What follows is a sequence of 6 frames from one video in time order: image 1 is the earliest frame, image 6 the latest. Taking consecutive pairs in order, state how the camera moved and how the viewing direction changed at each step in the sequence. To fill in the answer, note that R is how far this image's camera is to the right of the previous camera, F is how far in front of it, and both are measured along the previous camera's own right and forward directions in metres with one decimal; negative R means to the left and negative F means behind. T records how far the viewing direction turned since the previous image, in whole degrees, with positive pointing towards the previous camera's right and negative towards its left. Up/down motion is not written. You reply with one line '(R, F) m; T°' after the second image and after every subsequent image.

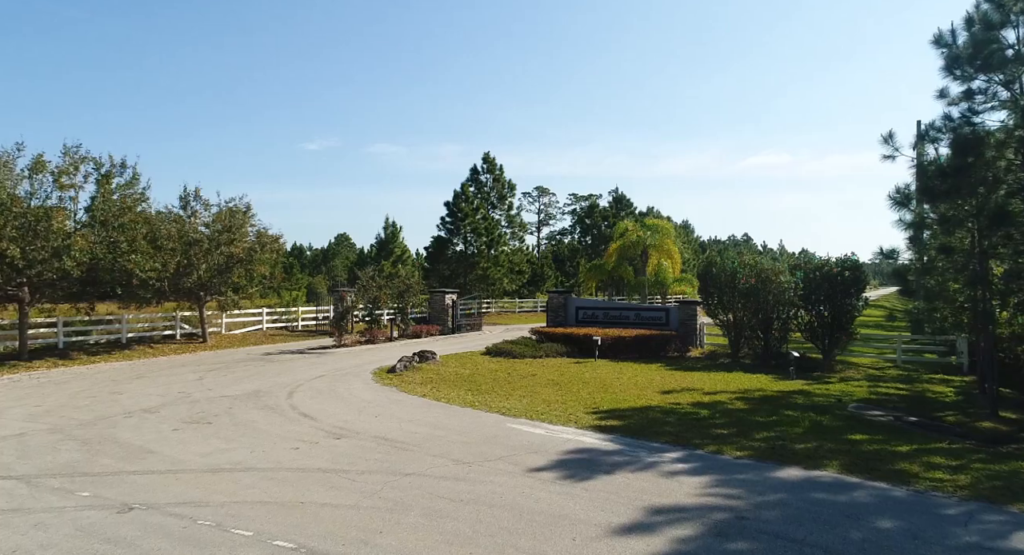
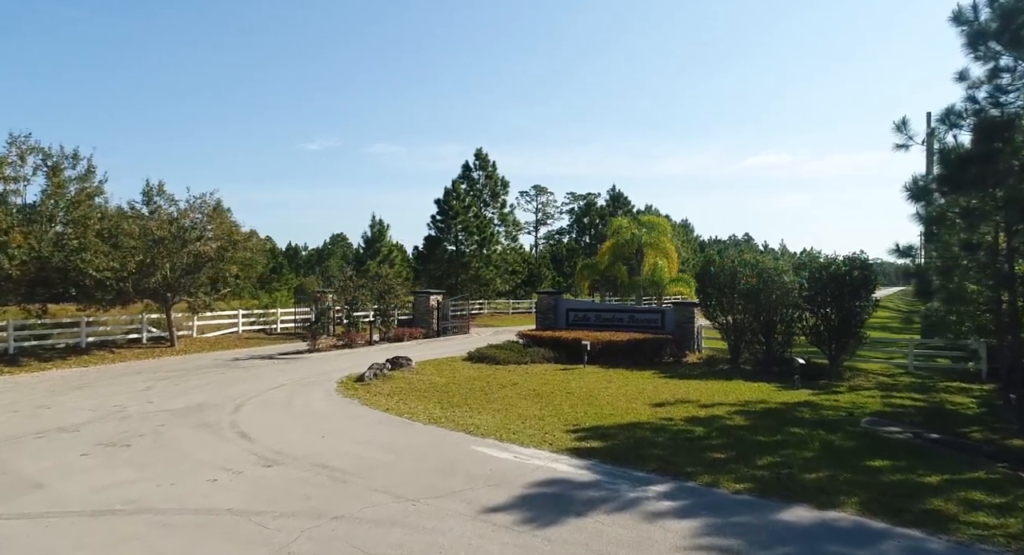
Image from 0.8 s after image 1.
(+0.4, +1.1) m; 0°
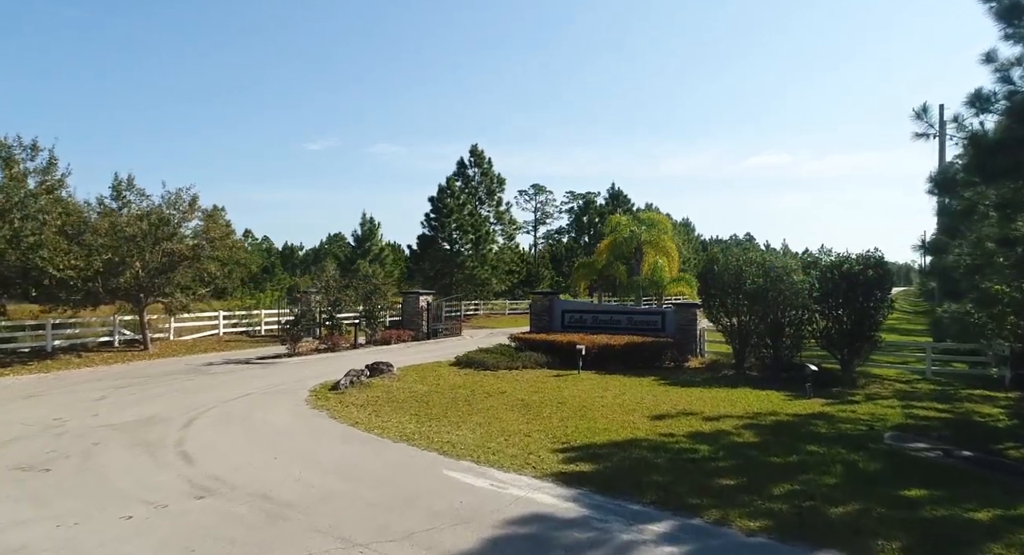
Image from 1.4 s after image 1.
(+0.2, +1.0) m; 0°
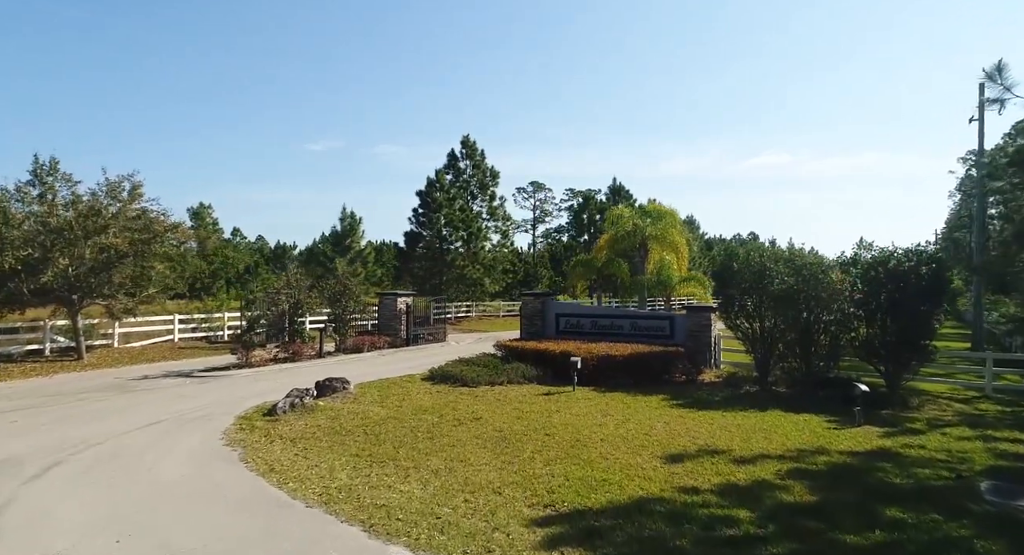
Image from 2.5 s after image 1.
(+0.3, +2.2) m; 0°
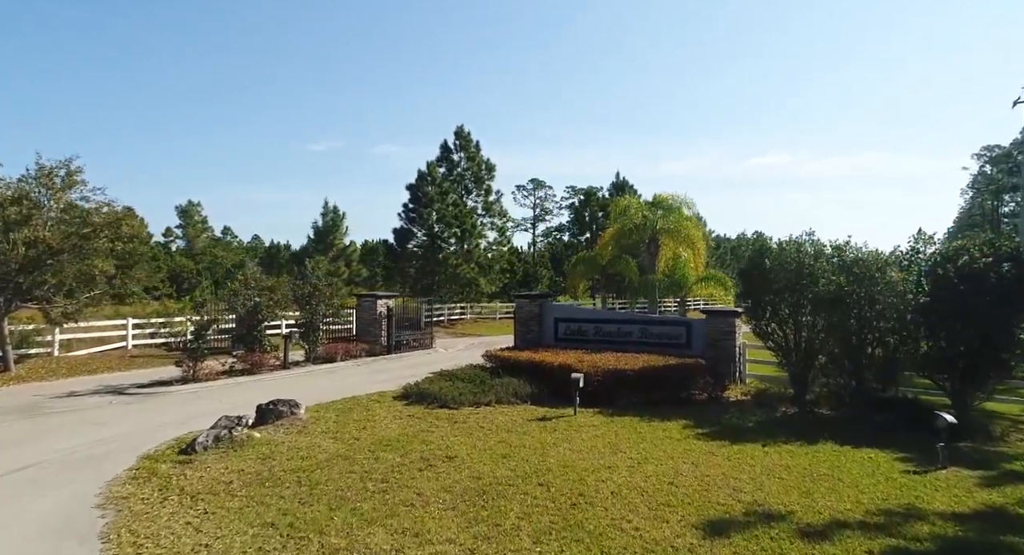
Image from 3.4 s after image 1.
(+0.2, +2.0) m; 0°
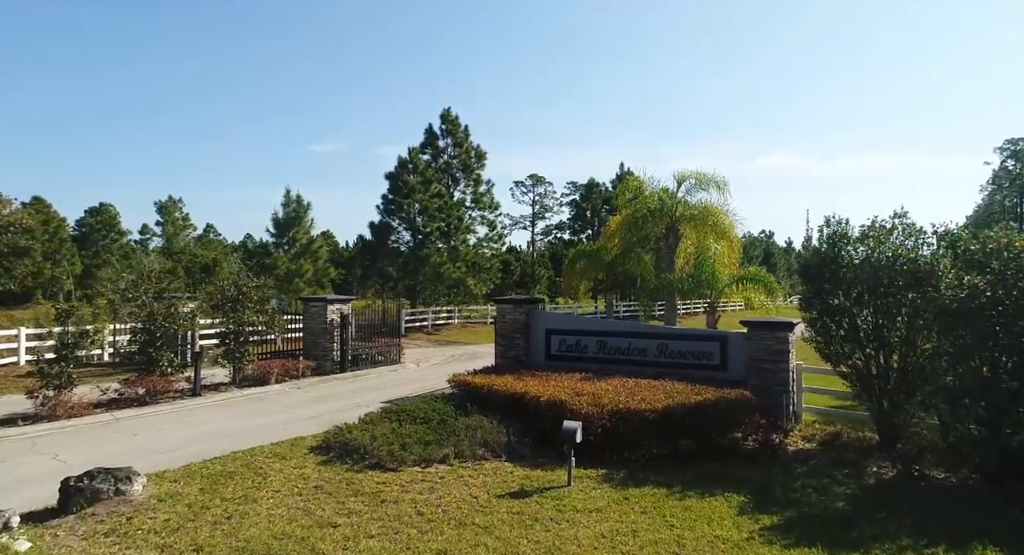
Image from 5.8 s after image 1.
(+0.4, +3.2) m; 0°
